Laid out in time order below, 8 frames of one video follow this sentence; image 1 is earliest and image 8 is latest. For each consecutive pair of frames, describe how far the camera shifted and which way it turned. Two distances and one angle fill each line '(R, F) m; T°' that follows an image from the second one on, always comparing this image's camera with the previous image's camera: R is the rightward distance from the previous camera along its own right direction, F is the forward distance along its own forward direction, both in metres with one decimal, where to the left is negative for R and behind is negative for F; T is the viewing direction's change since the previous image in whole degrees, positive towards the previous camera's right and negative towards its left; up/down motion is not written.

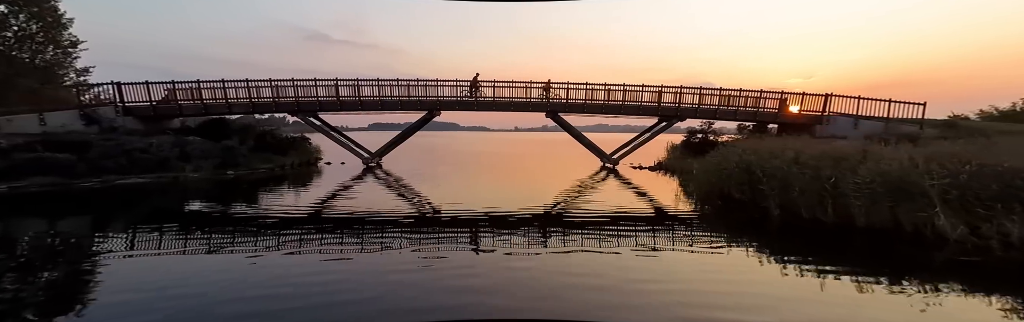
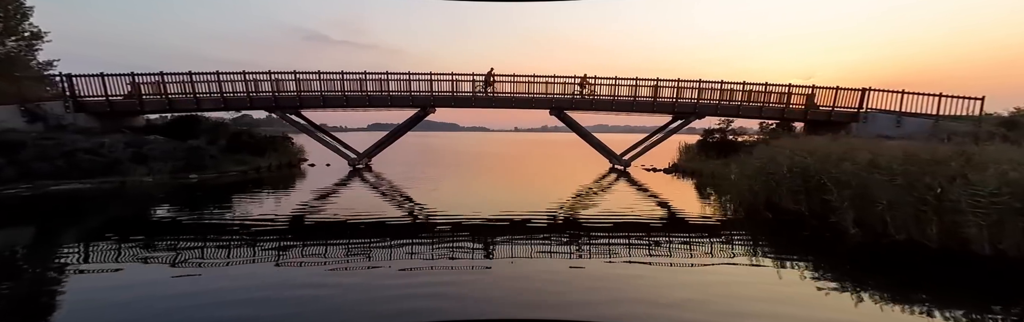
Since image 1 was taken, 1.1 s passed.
(-0.1, +1.7) m; 0°
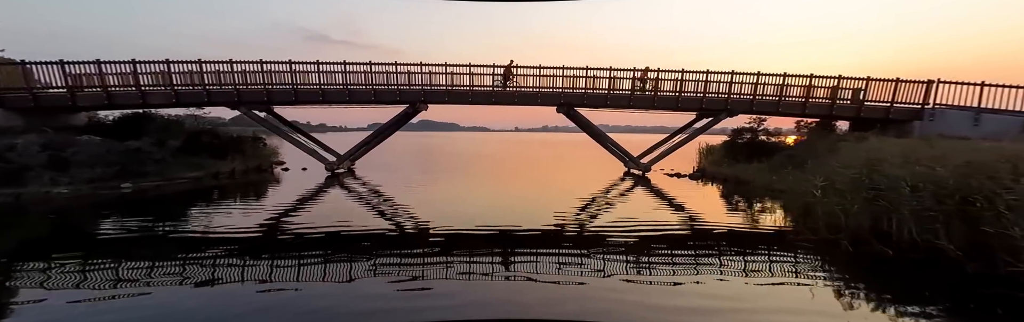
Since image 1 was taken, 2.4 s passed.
(-0.1, +2.2) m; 0°
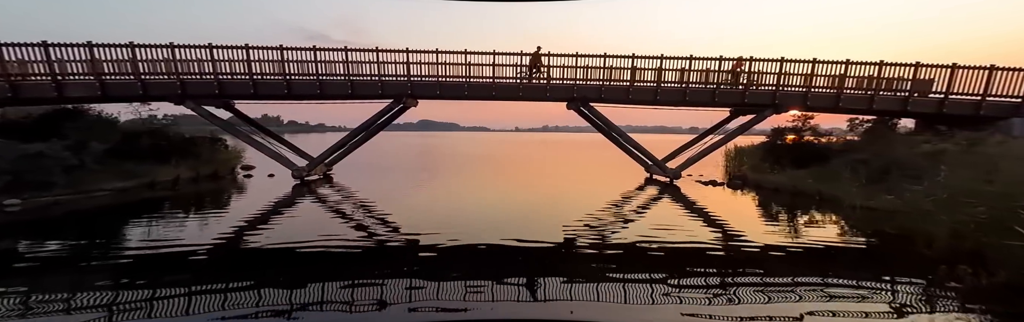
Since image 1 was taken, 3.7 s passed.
(-0.1, +2.4) m; 0°
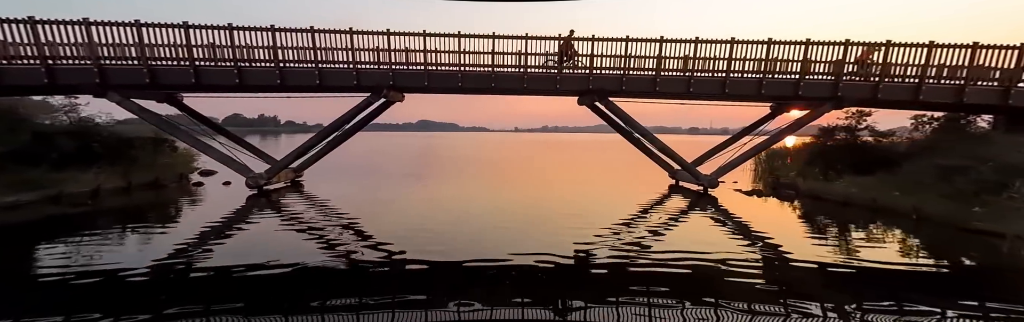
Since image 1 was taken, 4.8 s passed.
(-0.1, +2.2) m; 0°
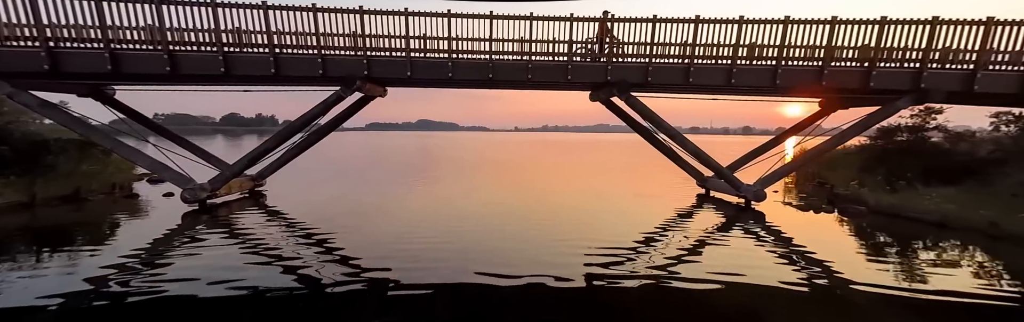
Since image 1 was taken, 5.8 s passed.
(0.0, +1.9) m; 0°
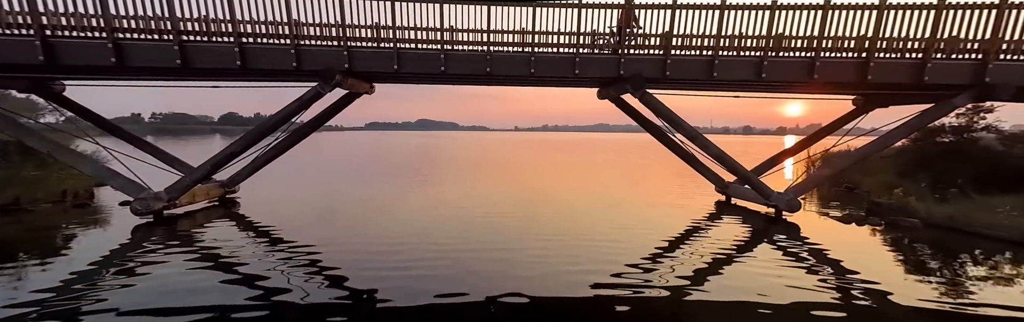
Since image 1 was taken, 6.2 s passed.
(0.0, +1.0) m; 0°
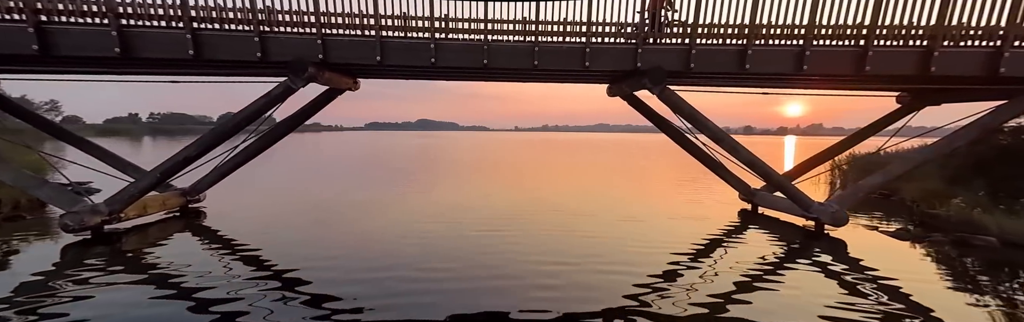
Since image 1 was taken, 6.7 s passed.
(0.0, +1.1) m; 0°
